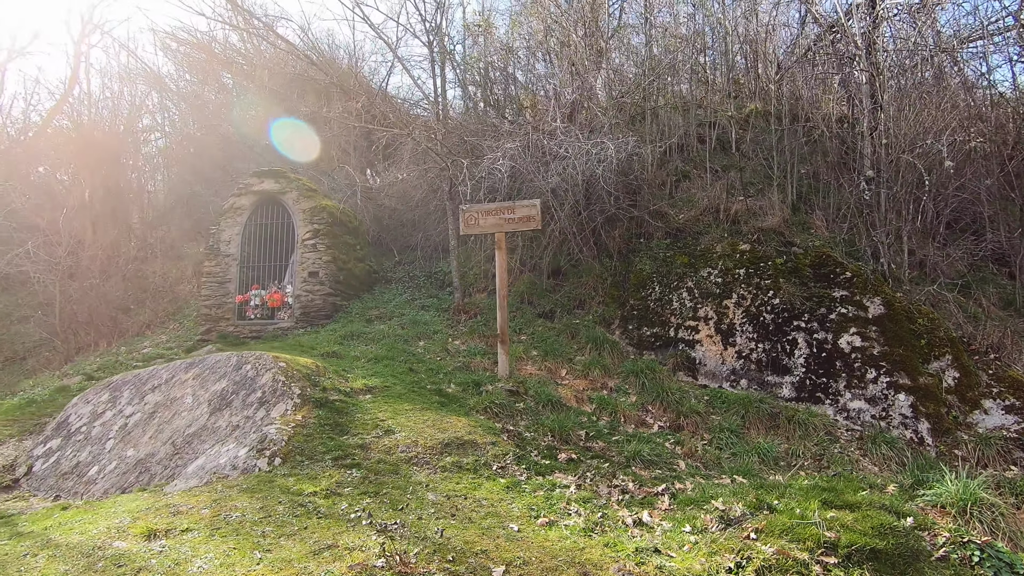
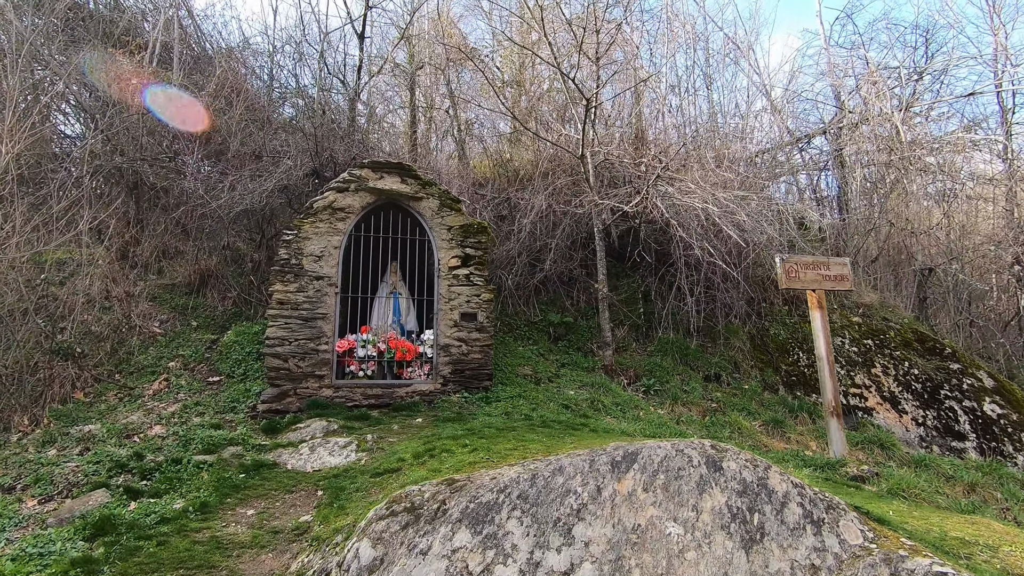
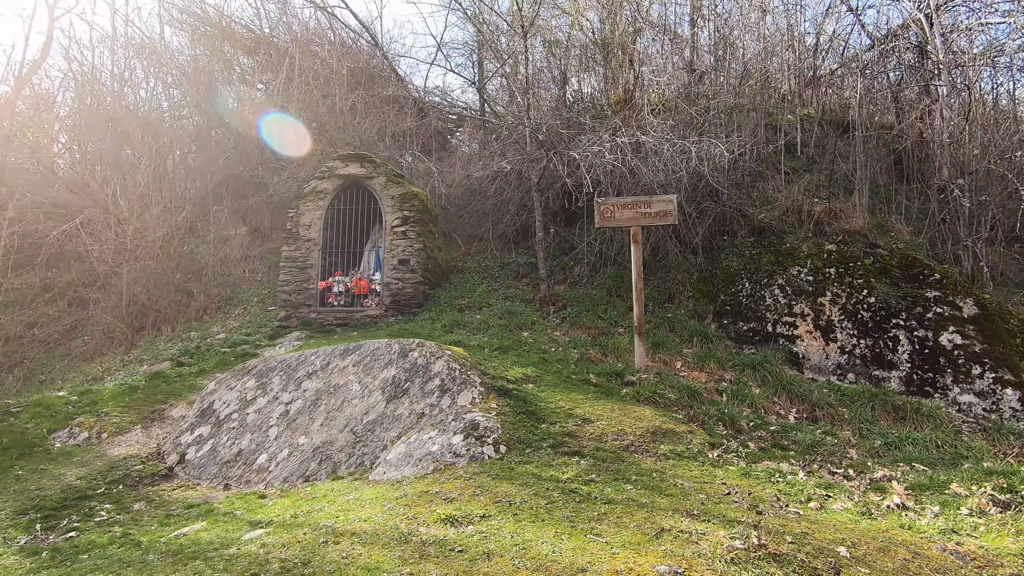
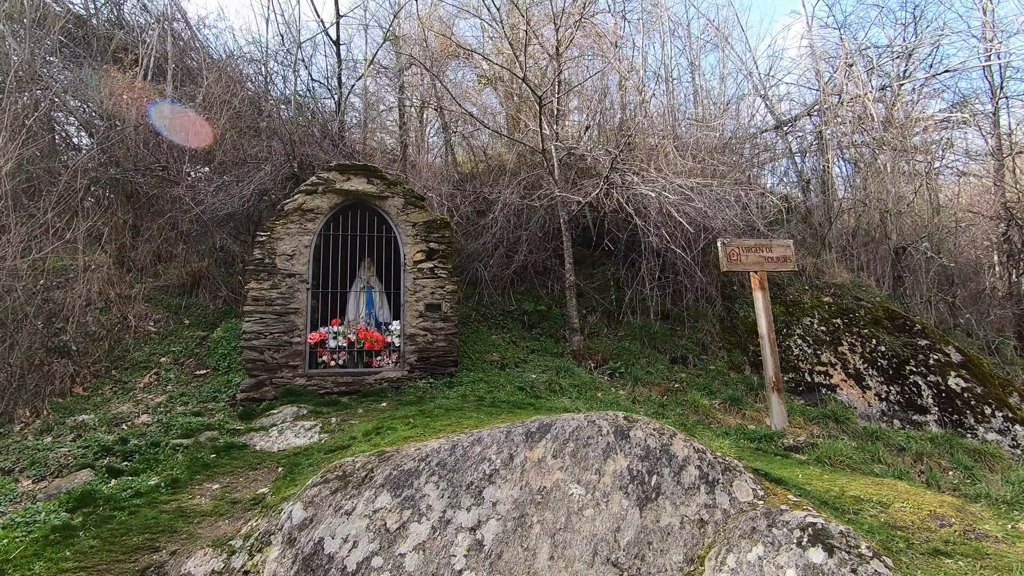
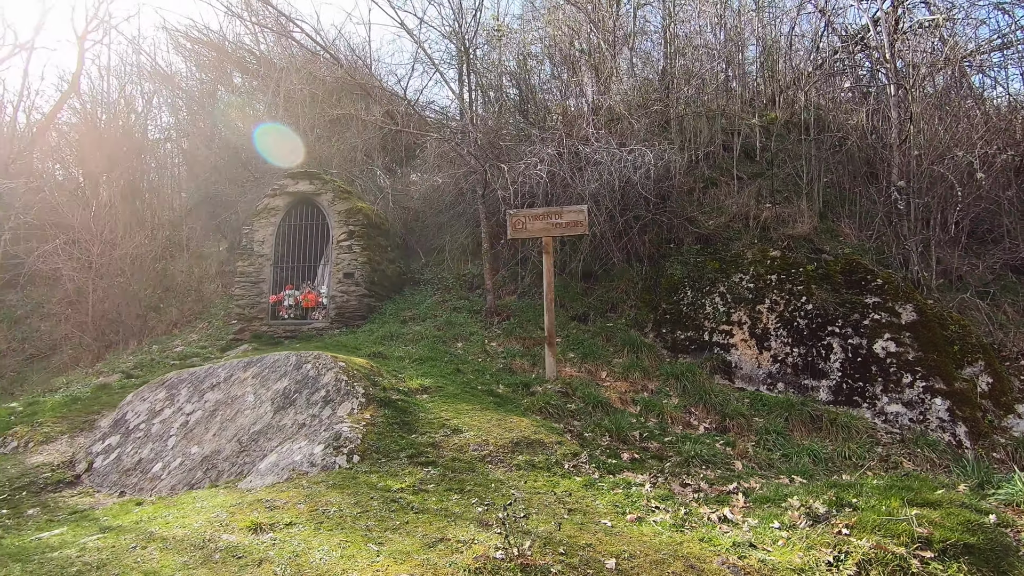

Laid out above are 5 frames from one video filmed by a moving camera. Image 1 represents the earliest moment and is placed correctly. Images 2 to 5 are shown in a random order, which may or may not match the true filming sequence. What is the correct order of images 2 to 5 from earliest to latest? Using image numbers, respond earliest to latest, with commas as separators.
5, 3, 4, 2
